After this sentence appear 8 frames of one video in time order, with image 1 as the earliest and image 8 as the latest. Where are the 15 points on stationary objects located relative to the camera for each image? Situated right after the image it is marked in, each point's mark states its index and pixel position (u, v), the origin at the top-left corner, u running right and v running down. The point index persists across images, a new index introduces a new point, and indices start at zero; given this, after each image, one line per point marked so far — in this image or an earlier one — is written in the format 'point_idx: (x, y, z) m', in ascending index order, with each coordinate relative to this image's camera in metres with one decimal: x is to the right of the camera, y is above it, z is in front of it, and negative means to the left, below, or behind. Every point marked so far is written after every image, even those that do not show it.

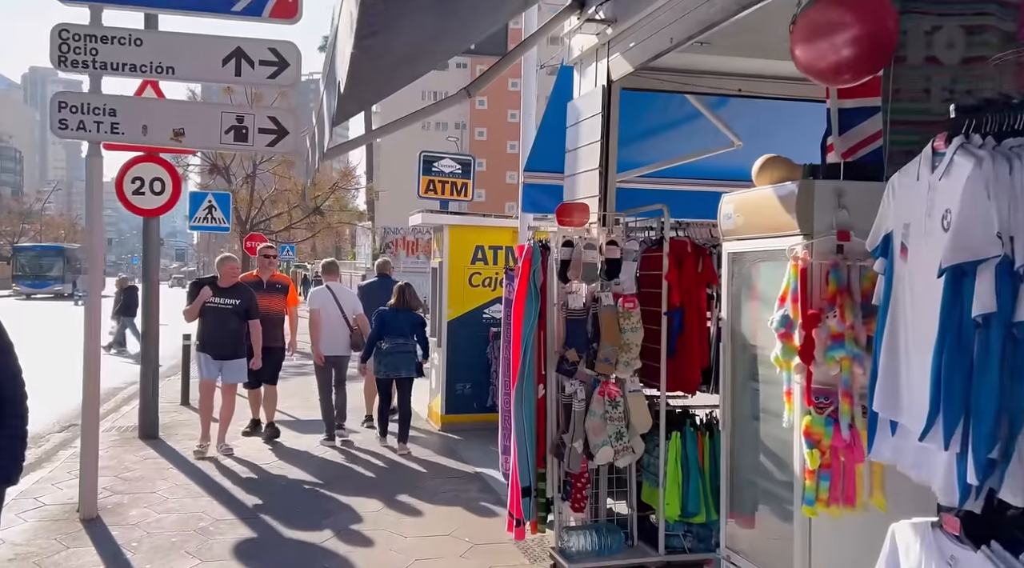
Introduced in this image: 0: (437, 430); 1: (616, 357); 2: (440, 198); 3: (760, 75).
0: (-0.8, -1.6, +8.9) m
1: (+0.6, -0.4, +4.5) m
2: (-0.8, +0.9, +9.2) m
3: (+1.6, +1.4, +5.4) m
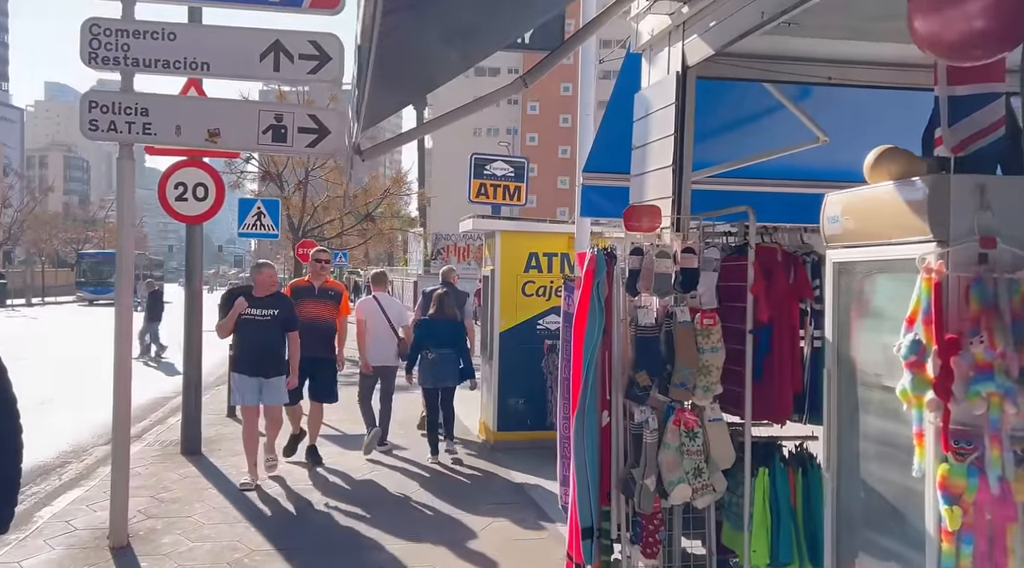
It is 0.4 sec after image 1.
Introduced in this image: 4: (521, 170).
0: (-0.2, -1.6, +8.4) m
1: (+0.8, -0.5, +3.9) m
2: (-0.2, +0.8, +8.8) m
3: (+2.0, +1.3, +4.8) m
4: (+0.1, +1.2, +8.8) m
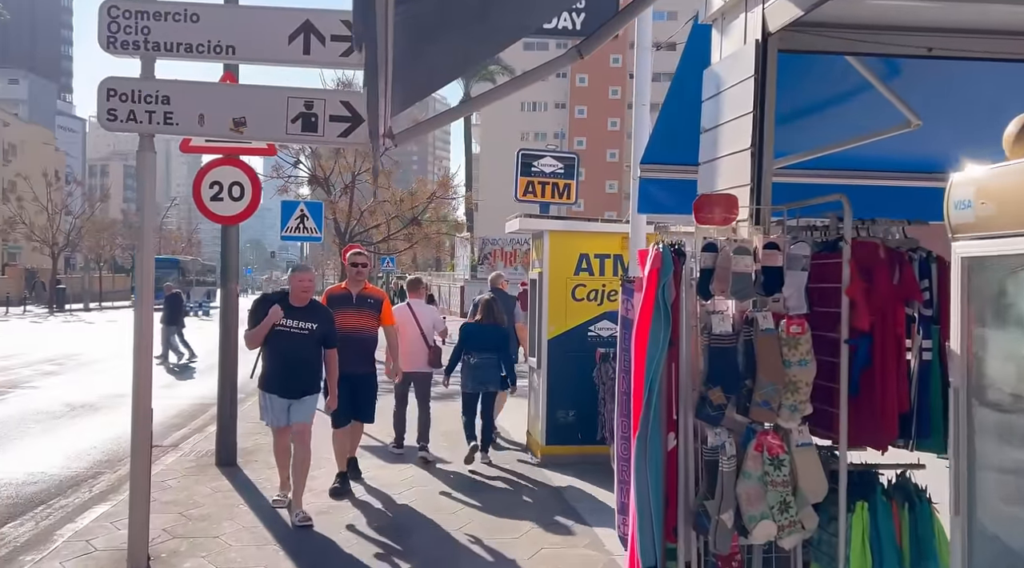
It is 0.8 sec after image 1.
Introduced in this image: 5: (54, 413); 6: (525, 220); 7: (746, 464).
0: (+0.2, -1.7, +7.9) m
1: (+1.1, -0.5, +3.3) m
2: (+0.3, +0.8, +8.3) m
3: (+2.2, +1.3, +4.2) m
4: (+0.6, +1.2, +8.3) m
5: (-6.2, -1.7, +11.4) m
6: (+0.1, +0.6, +7.8) m
7: (+0.9, -0.7, +3.3) m
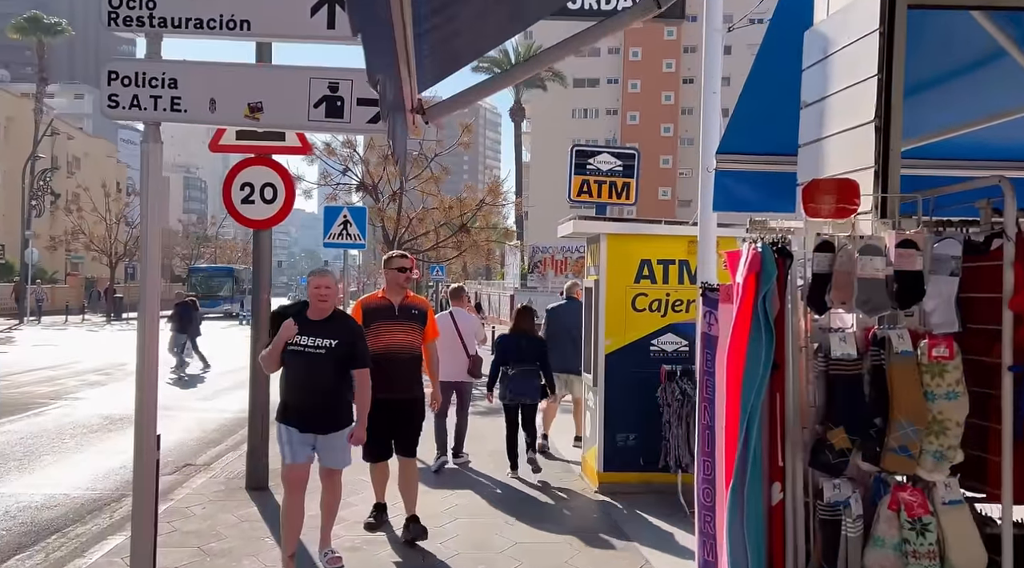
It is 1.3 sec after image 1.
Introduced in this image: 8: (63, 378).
0: (+0.7, -1.8, +7.2) m
1: (+1.2, -0.5, +2.6) m
2: (+0.7, +0.7, +7.5) m
3: (+2.5, +1.2, +3.4) m
4: (+1.1, +1.1, +7.5) m
5: (-5.5, -1.9, +11.0) m
6: (+0.5, +0.5, +7.1) m
7: (+1.1, -0.7, +2.6) m
8: (-8.9, -1.9, +16.6) m
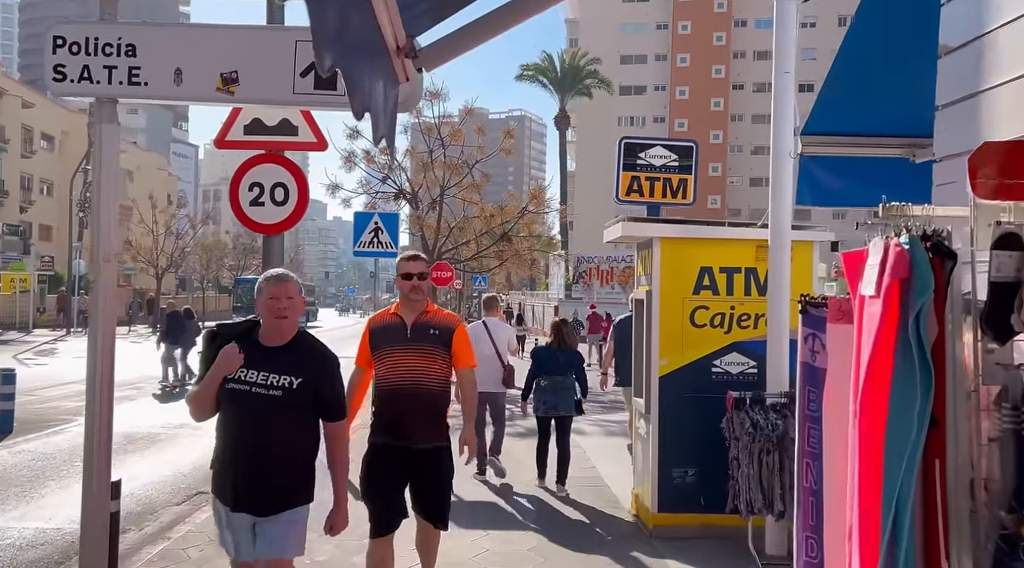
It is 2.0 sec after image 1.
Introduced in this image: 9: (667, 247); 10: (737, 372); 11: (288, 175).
0: (+1.0, -1.8, +6.2) m
1: (+1.3, -0.5, +1.6) m
2: (+1.1, +0.6, +6.6) m
3: (+2.5, +1.2, +2.4) m
4: (+1.4, +1.0, +6.6) m
5: (-5.0, -2.0, +10.4) m
6: (+0.8, +0.4, +6.2) m
7: (+1.2, -0.8, +1.6) m
8: (-8.0, -2.1, +16.2) m
9: (+1.1, +0.3, +6.2) m
10: (+1.7, -0.7, +6.2) m
11: (-1.7, +0.8, +6.4) m
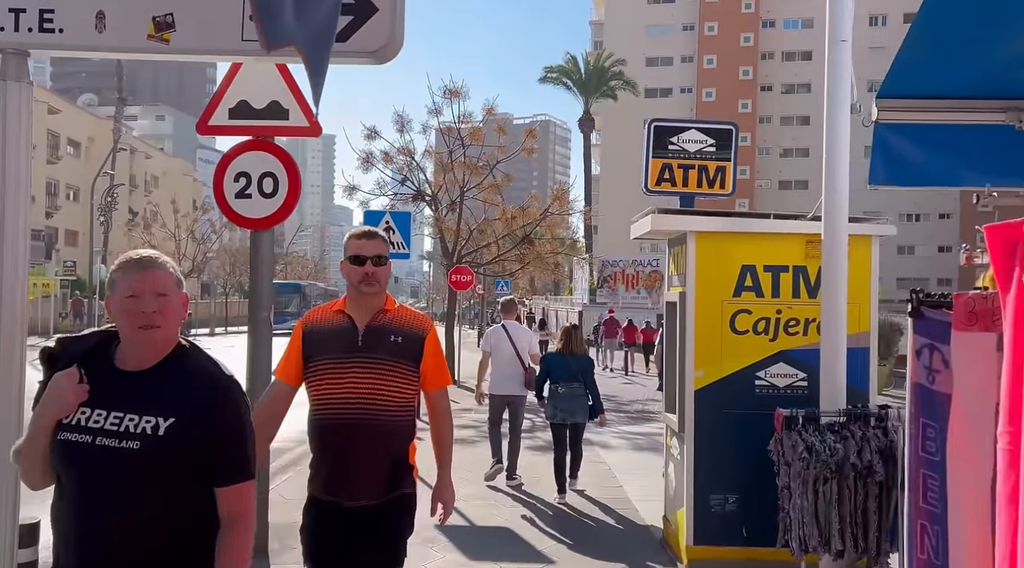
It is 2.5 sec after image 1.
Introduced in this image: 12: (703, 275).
0: (+1.1, -1.8, +5.5) m
1: (+1.3, -0.5, +0.9) m
2: (+1.2, +0.6, +5.9) m
3: (+2.5, +1.2, +1.6) m
4: (+1.5, +1.0, +5.9) m
5: (-4.7, -2.0, +9.8) m
6: (+0.9, +0.4, +5.5) m
7: (+1.1, -0.7, +0.9) m
8: (-7.6, -2.1, +15.7) m
9: (+1.2, +0.3, +5.4) m
10: (+1.7, -0.7, +5.4) m
11: (-1.6, +0.8, +5.7) m
12: (+1.2, +0.1, +5.4) m
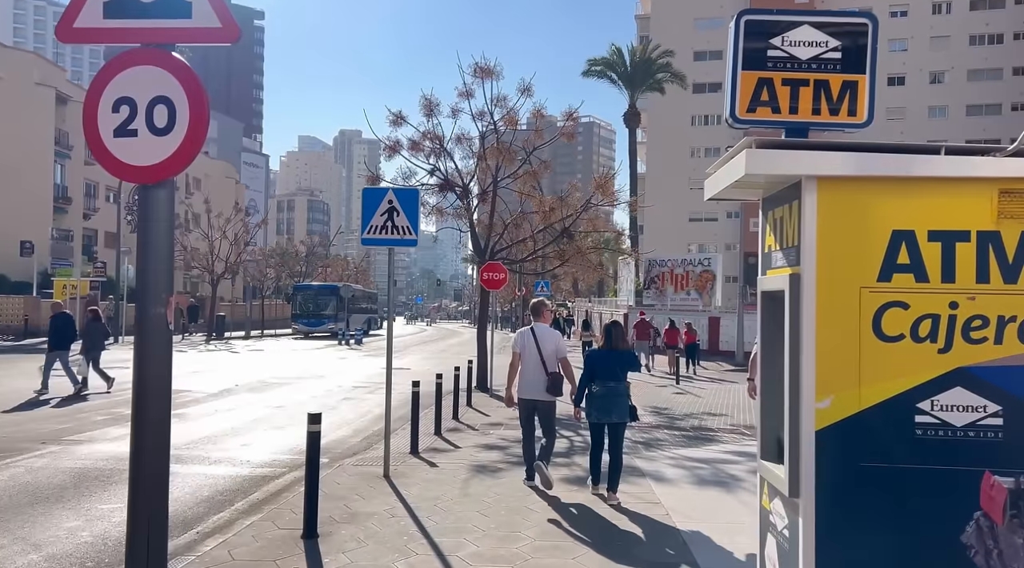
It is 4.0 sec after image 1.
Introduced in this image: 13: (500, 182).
0: (+1.2, -1.8, +3.4) m
1: (+1.1, -0.4, -1.2) m
2: (+1.2, +0.7, +3.8) m
3: (+2.4, +1.3, -0.5) m
4: (+1.6, +1.1, +3.8) m
5: (-4.5, -2.0, +8.1) m
6: (+1.0, +0.5, +3.5) m
7: (+0.9, -0.6, -1.2) m
8: (-7.0, -2.1, +14.1) m
9: (+1.3, +0.4, +3.4) m
10: (+1.8, -0.6, +3.3) m
11: (-1.5, +0.9, +3.8) m
12: (+1.3, +0.1, +3.4) m
13: (-0.3, +2.3, +19.2) m
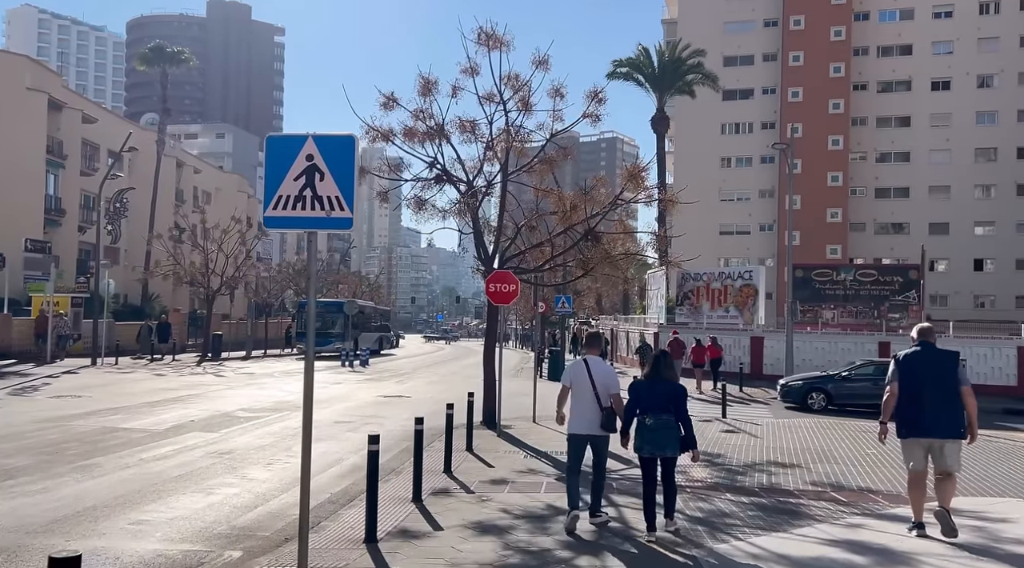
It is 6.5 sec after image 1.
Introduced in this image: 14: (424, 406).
0: (+1.0, -1.7, 0.0) m
1: (+0.8, -0.2, -4.5) m
2: (+1.1, +0.8, +0.5) m
3: (+2.1, +1.5, -3.8) m
4: (+1.4, +1.1, +0.5) m
5: (-4.5, -2.0, +4.8) m
6: (+0.8, +0.6, +0.2) m
7: (+0.6, -0.5, -4.5) m
8: (-6.9, -2.3, +10.9) m
9: (+1.1, +0.4, 0.0) m
10: (+1.6, -0.5, 0.0) m
11: (-1.7, +1.0, +0.6) m
12: (+1.1, +0.2, 0.0) m
13: (0.0, +2.0, +15.9) m
14: (-2.0, -2.8, +19.1) m
